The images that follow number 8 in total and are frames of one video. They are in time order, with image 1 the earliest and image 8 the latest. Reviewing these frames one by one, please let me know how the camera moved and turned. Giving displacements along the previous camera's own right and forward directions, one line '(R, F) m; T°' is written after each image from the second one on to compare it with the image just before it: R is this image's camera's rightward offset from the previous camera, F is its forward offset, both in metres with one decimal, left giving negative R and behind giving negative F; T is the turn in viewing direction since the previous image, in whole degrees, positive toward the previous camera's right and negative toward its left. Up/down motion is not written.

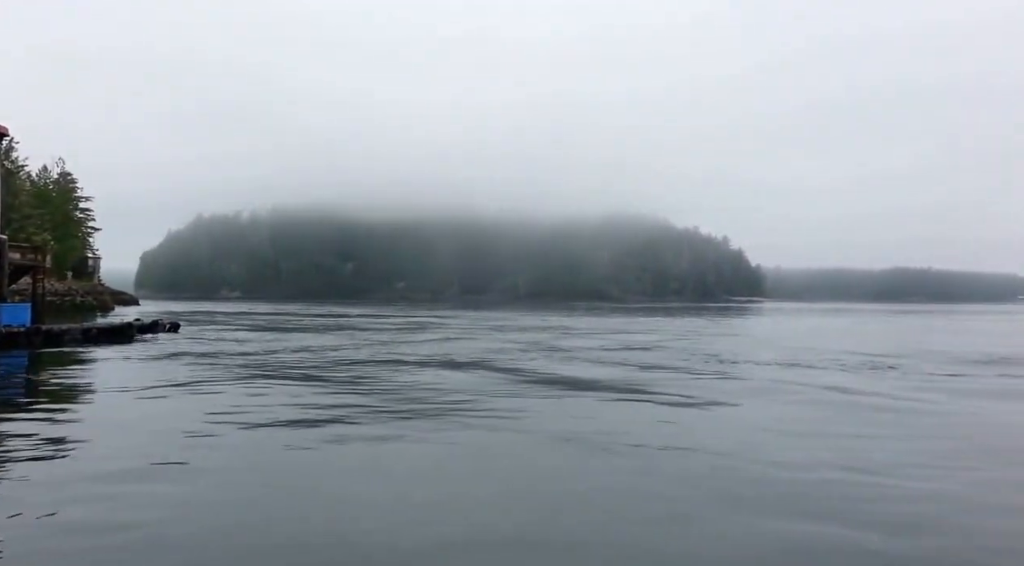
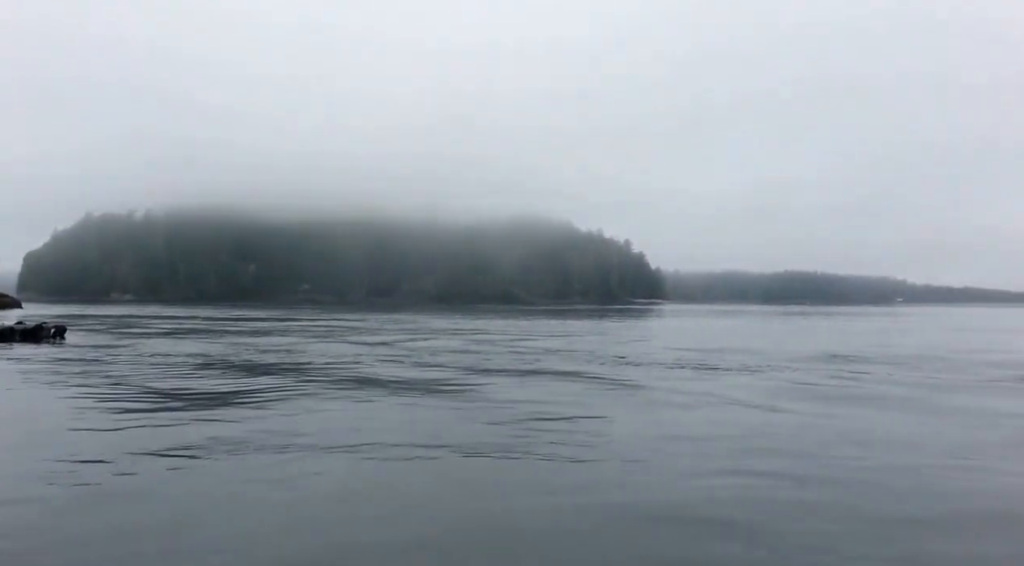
(+0.5, -3.0) m; +7°
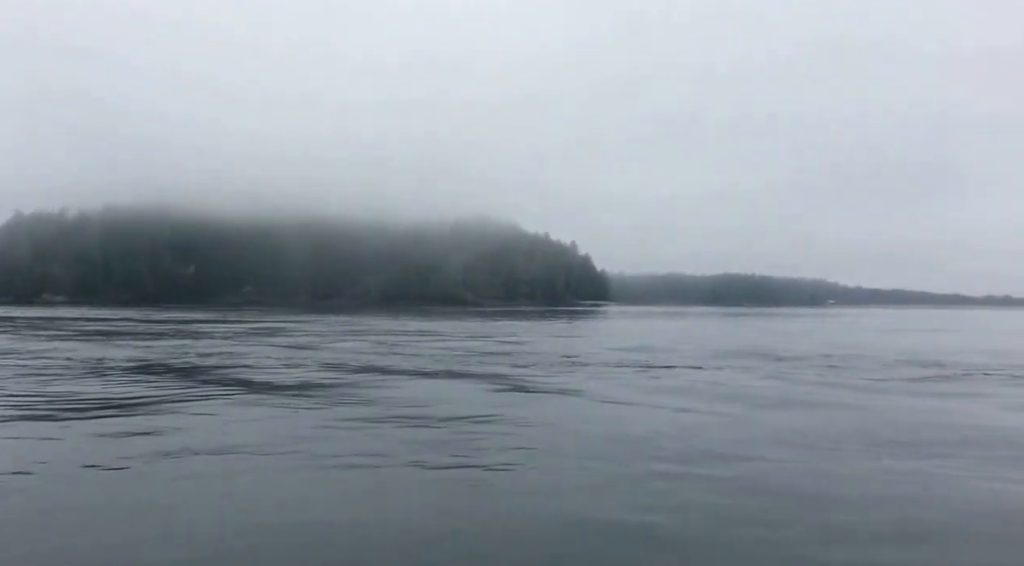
(-0.2, +1.8) m; -21°
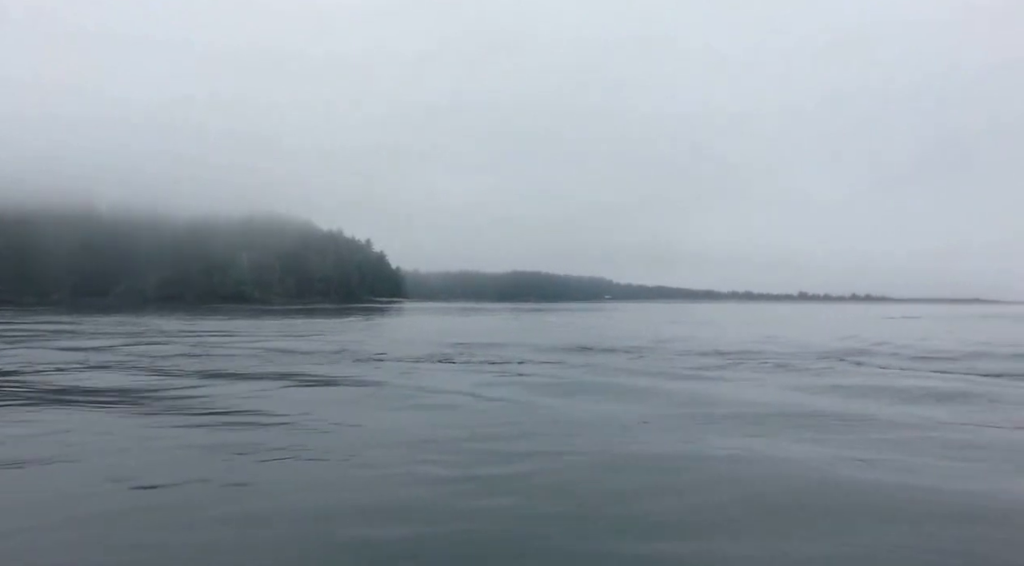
(-0.3, +0.2) m; +16°
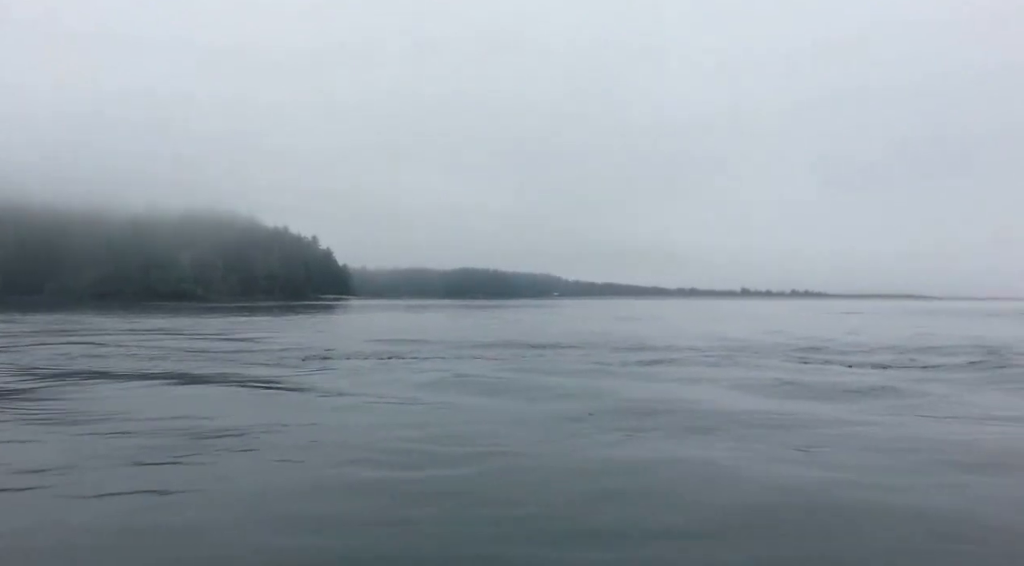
(-0.9, -1.8) m; -9°
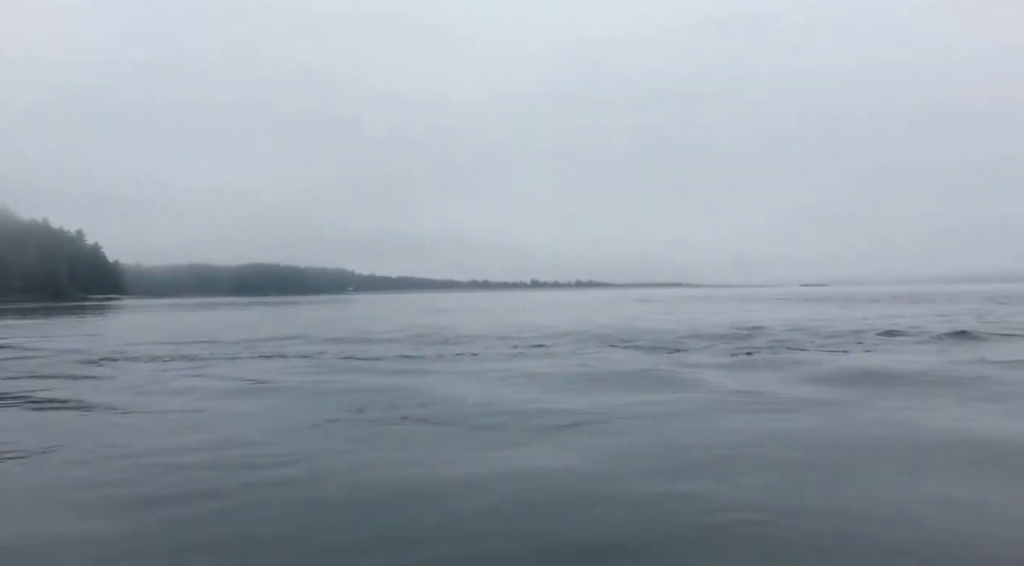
(+1.2, +2.2) m; +12°
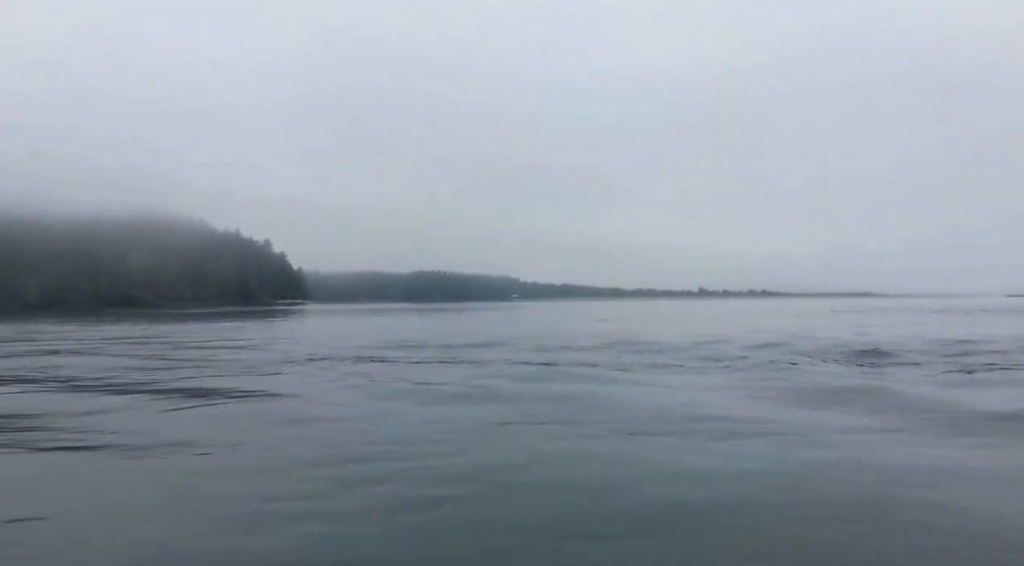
(-0.9, 0.0) m; -11°
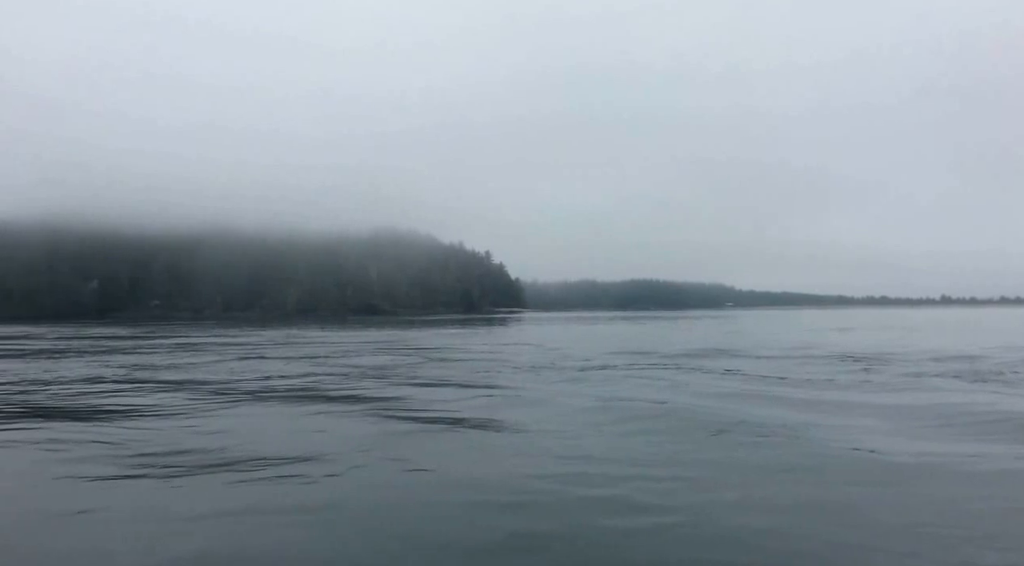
(-0.3, +0.3) m; -16°
